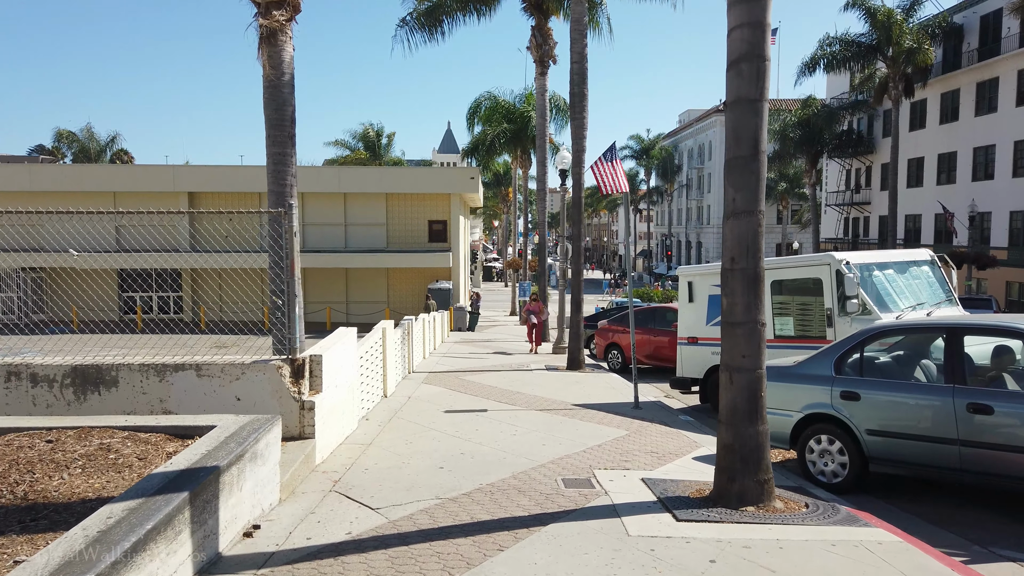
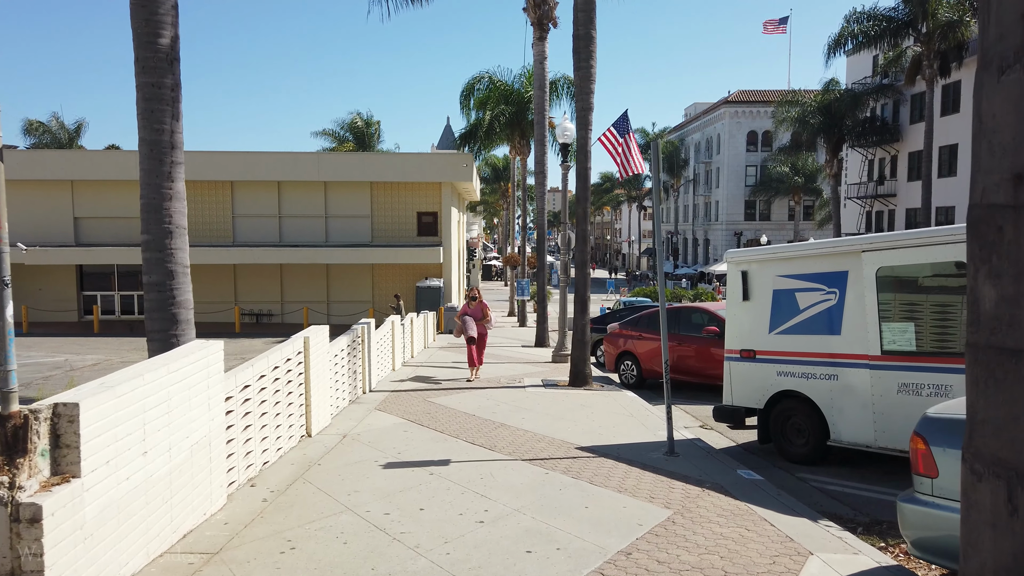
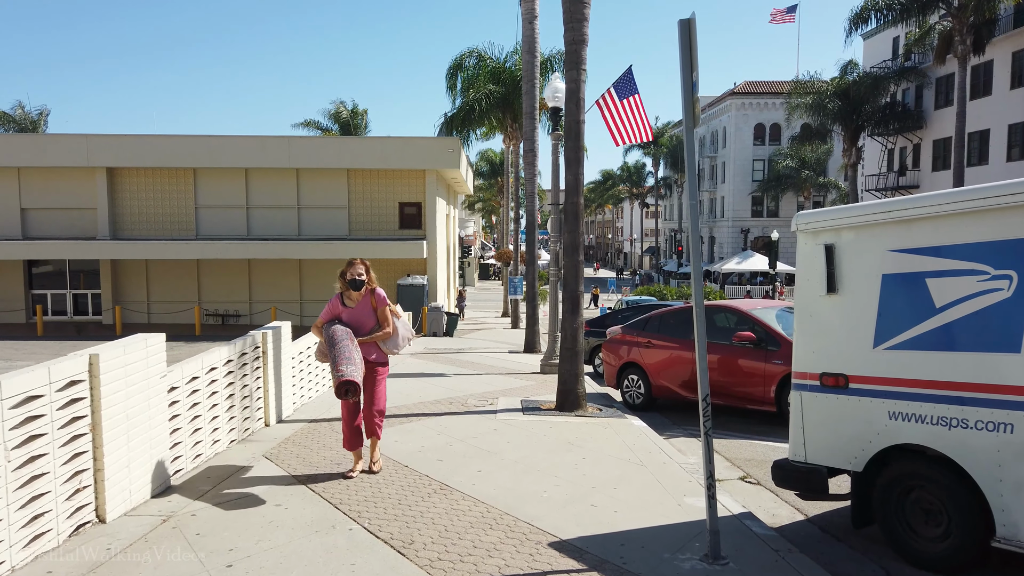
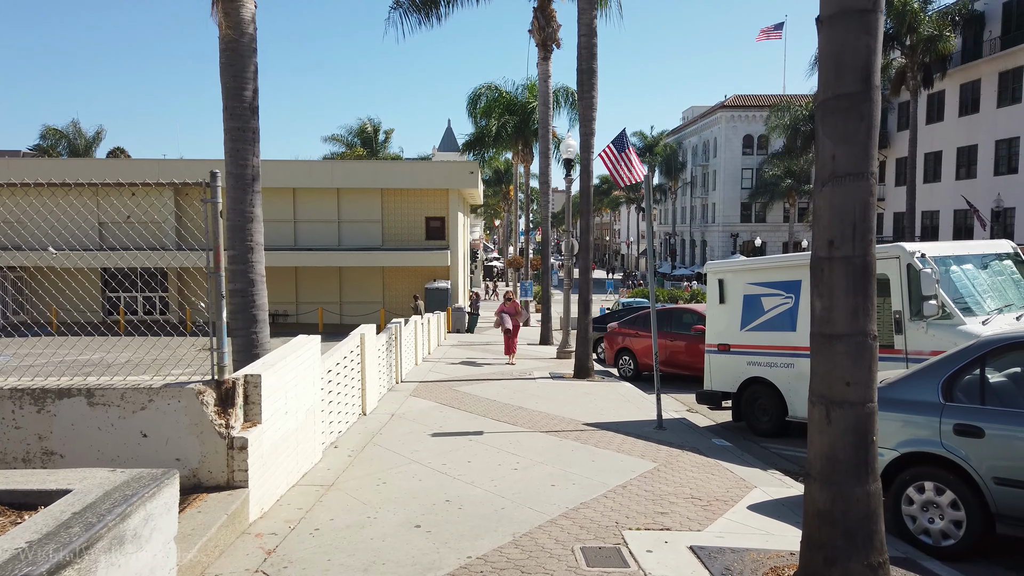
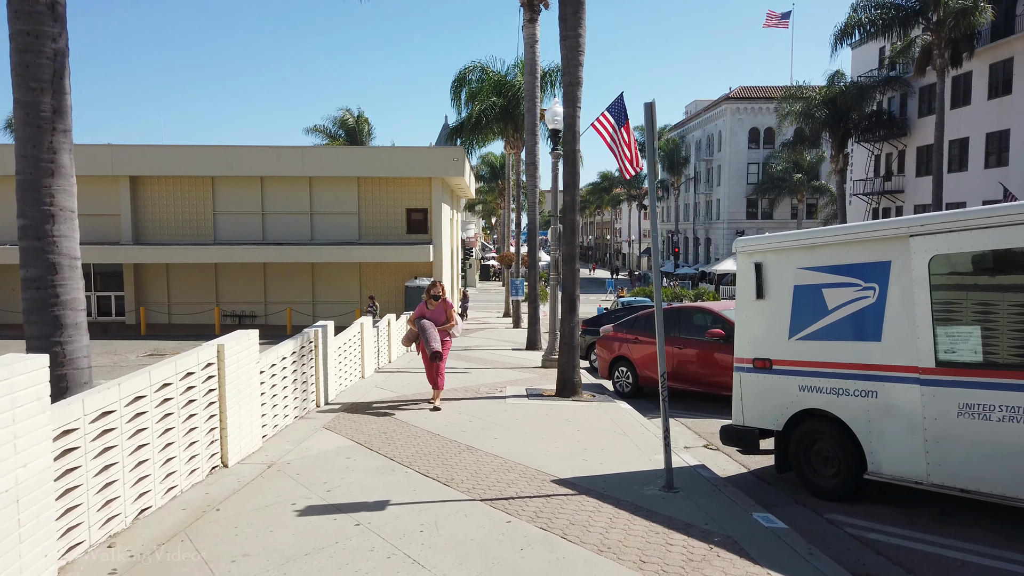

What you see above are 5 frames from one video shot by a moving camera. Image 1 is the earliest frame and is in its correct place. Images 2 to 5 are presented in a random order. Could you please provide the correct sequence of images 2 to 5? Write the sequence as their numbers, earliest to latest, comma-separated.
4, 2, 5, 3
